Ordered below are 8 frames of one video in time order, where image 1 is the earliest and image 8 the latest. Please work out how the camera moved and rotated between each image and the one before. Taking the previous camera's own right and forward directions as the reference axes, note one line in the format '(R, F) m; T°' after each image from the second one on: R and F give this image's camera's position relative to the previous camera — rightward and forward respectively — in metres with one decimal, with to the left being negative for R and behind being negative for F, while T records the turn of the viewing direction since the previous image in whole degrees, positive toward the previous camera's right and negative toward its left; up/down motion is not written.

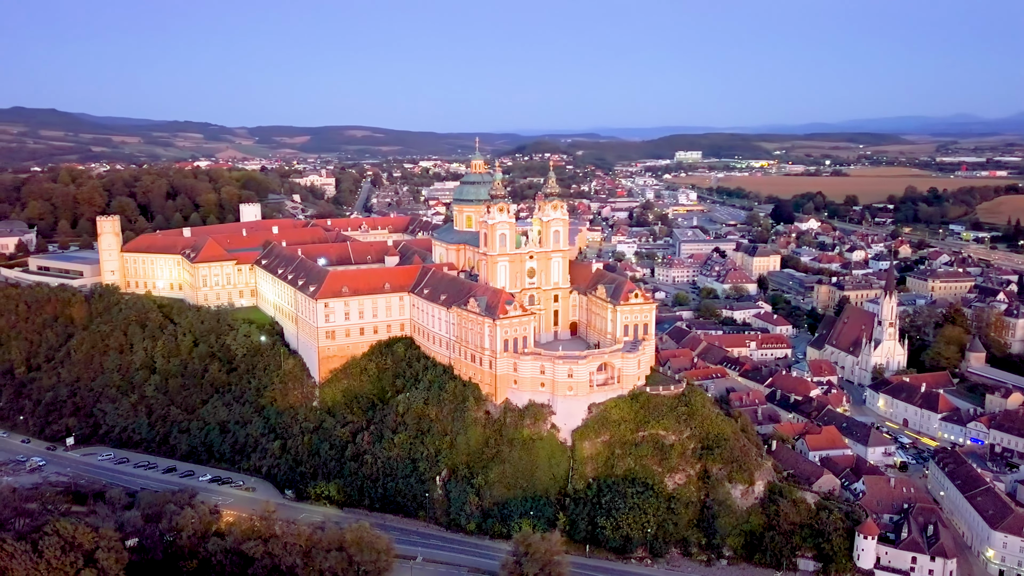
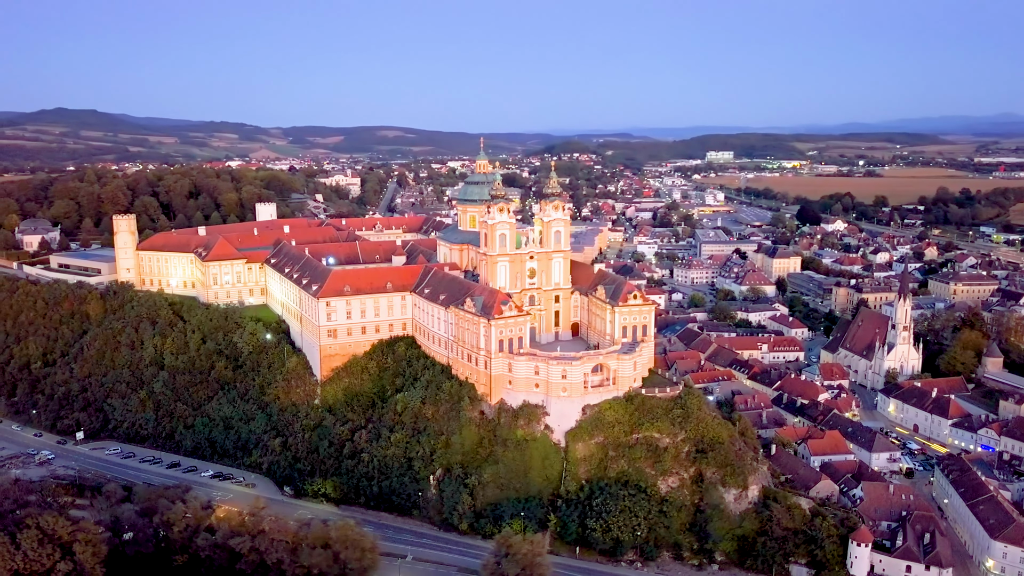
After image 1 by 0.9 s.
(+1.8, +0.1) m; -2°
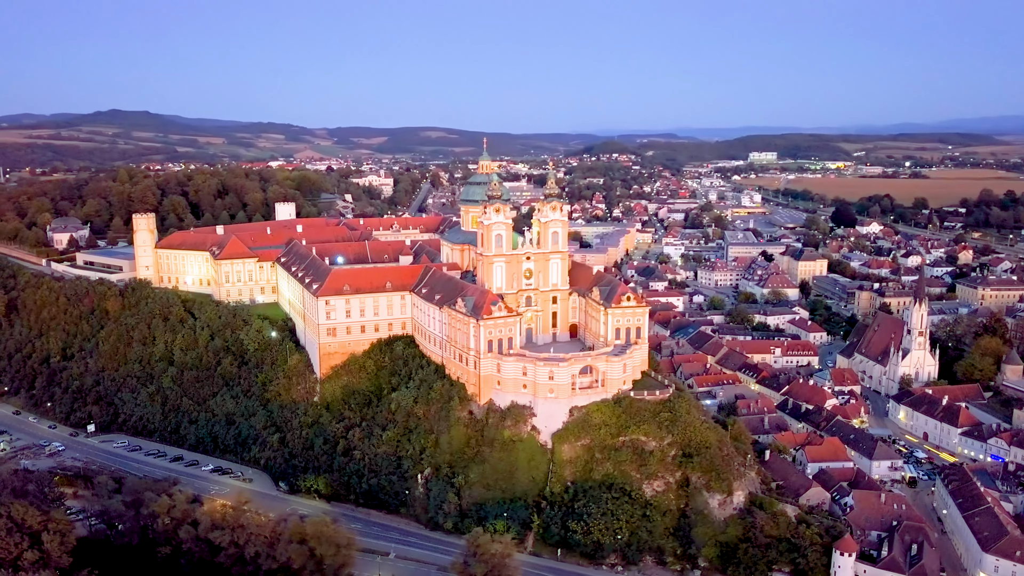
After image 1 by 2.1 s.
(+2.6, +0.1) m; -3°
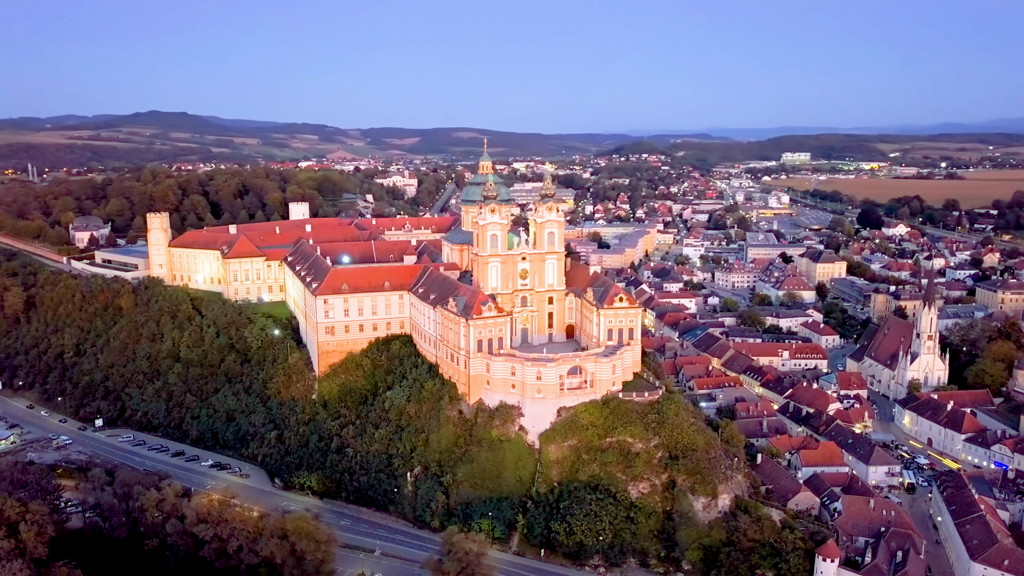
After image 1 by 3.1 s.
(+2.1, 0.0) m; -2°
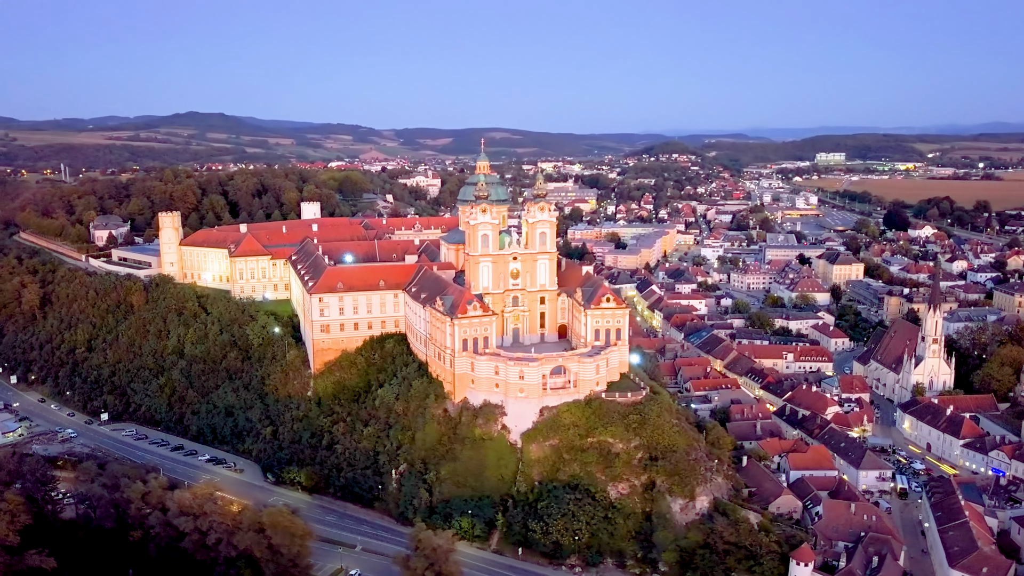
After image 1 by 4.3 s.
(+2.4, -0.2) m; -2°
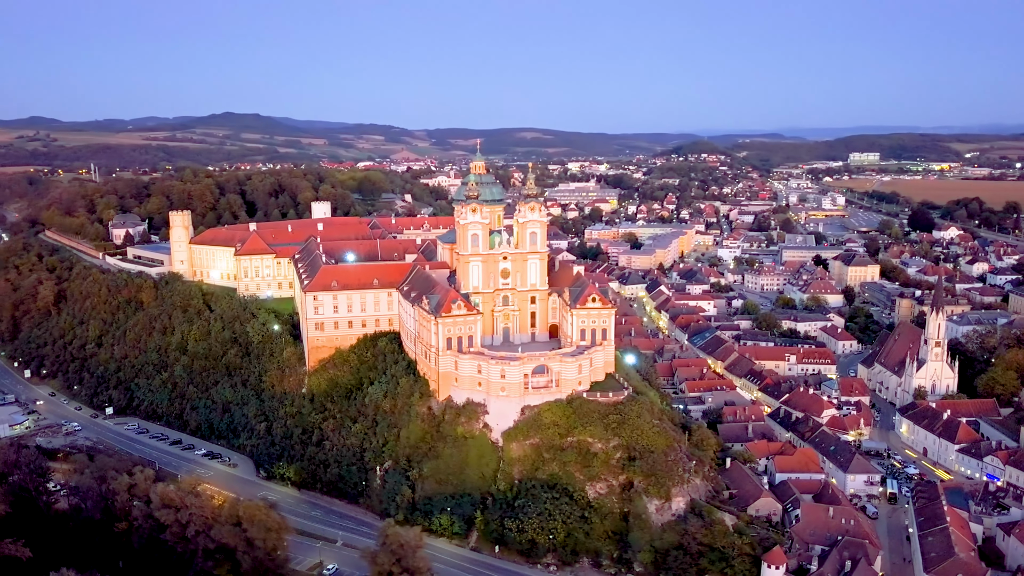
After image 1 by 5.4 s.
(+2.4, -0.2) m; -2°
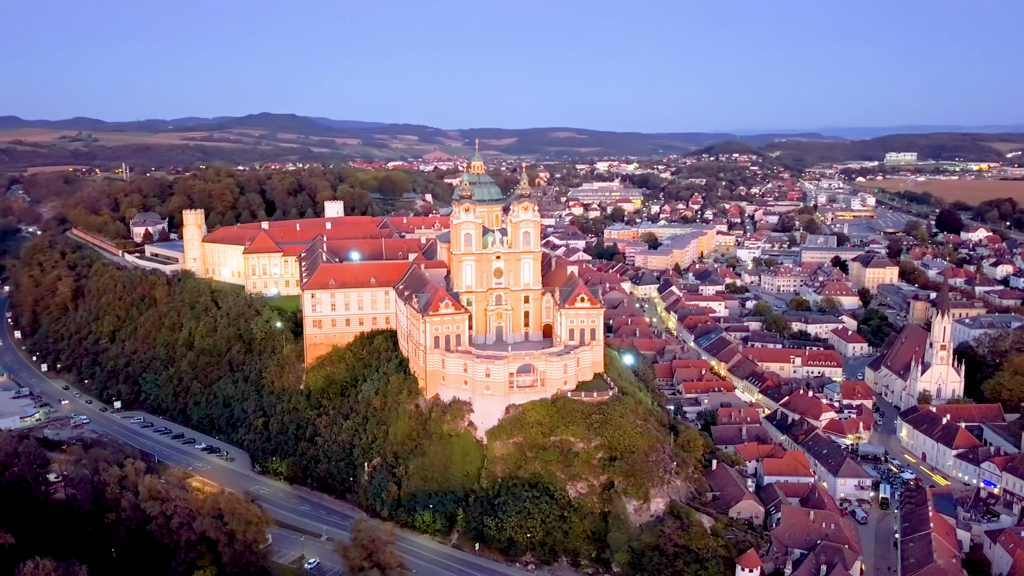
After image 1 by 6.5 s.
(+2.3, -0.2) m; -2°
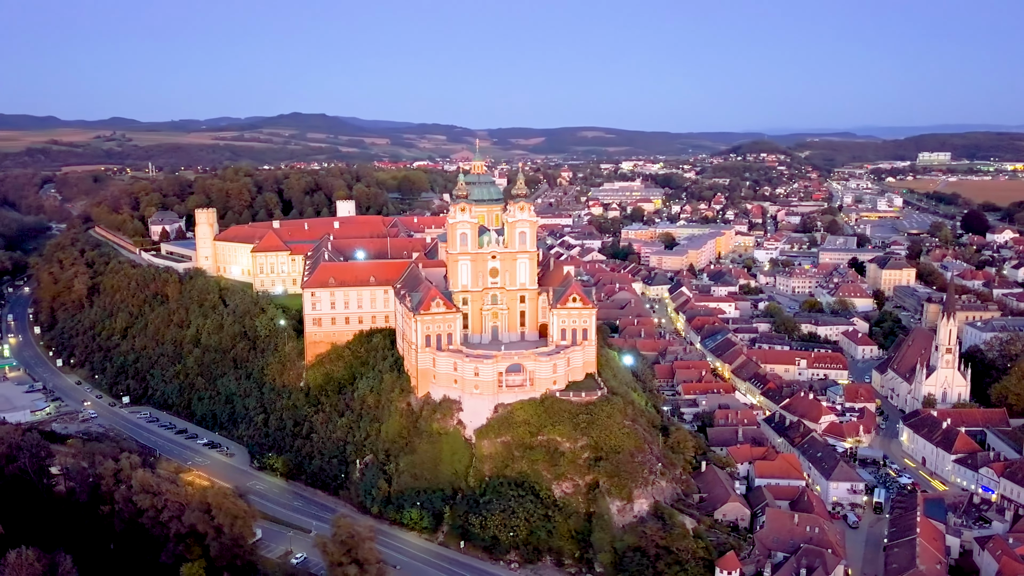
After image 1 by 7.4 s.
(+1.9, -0.1) m; -2°
